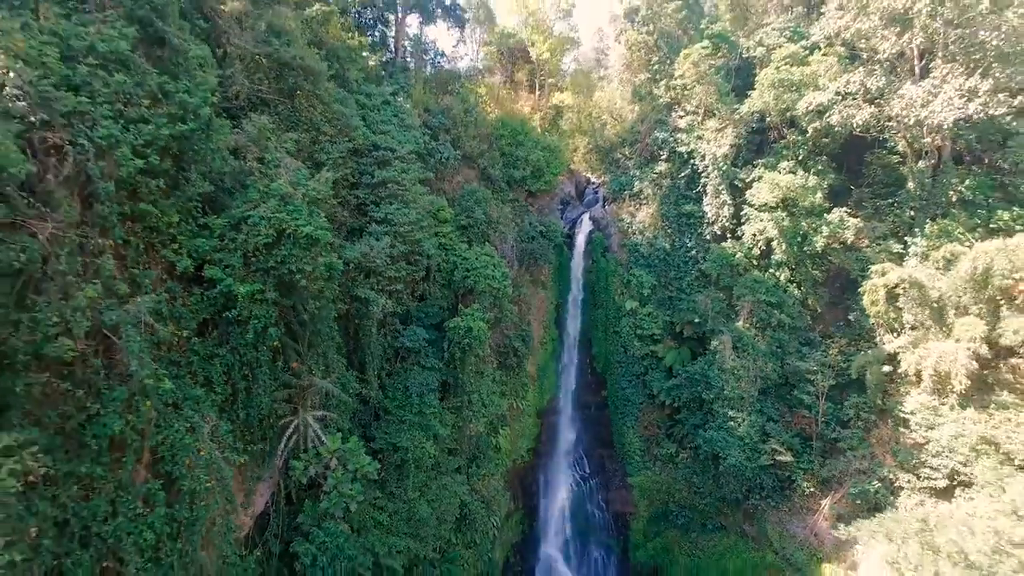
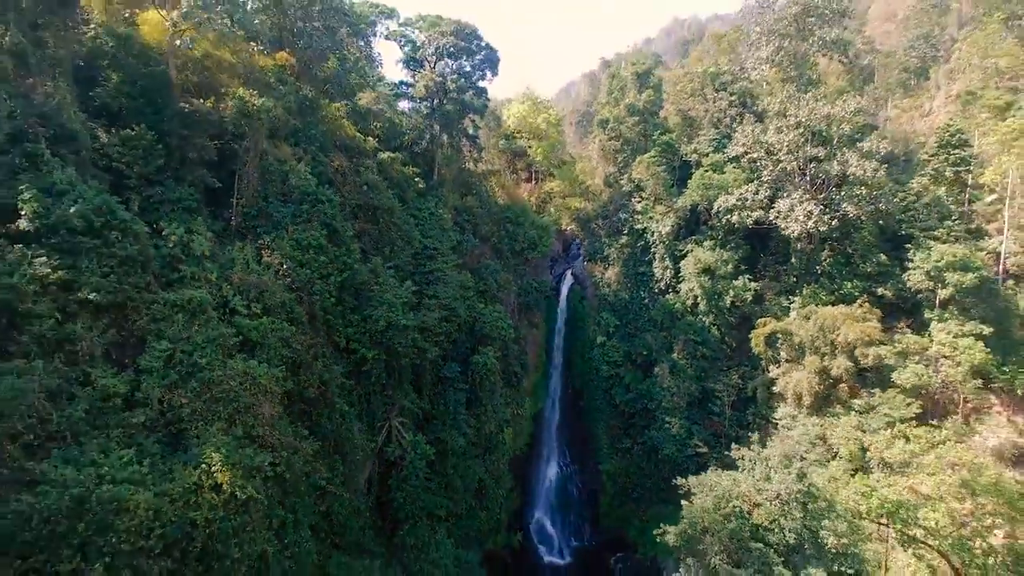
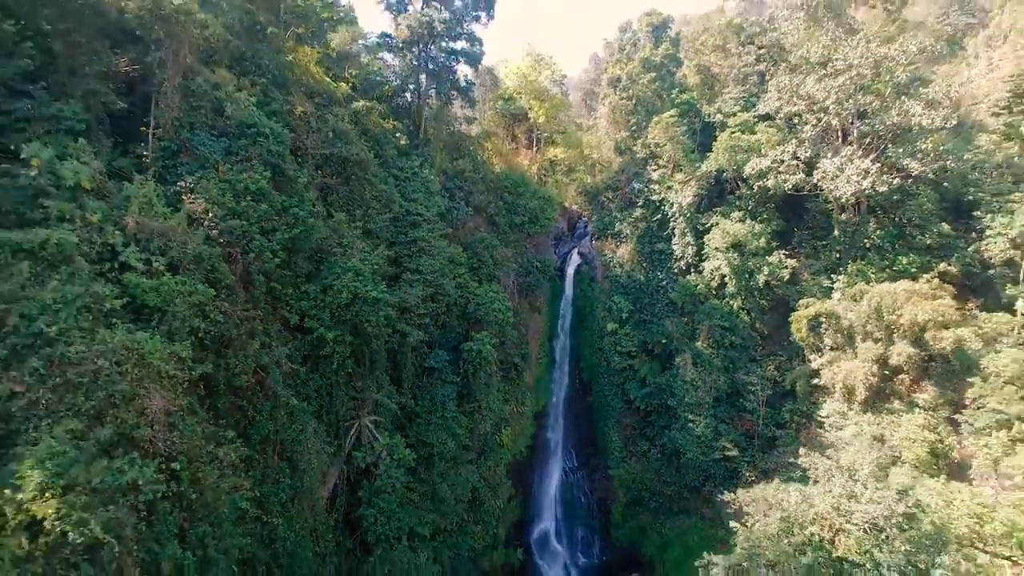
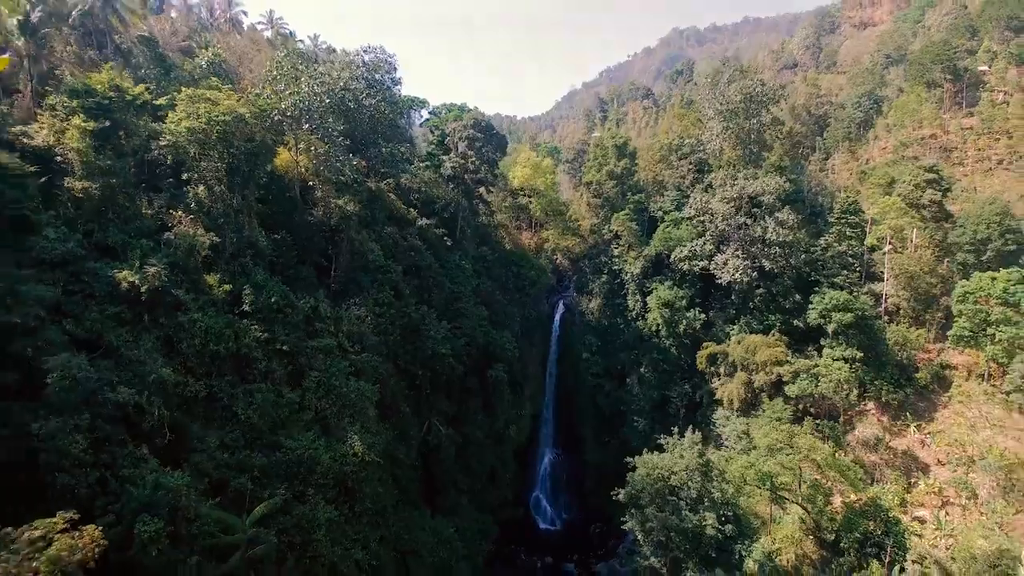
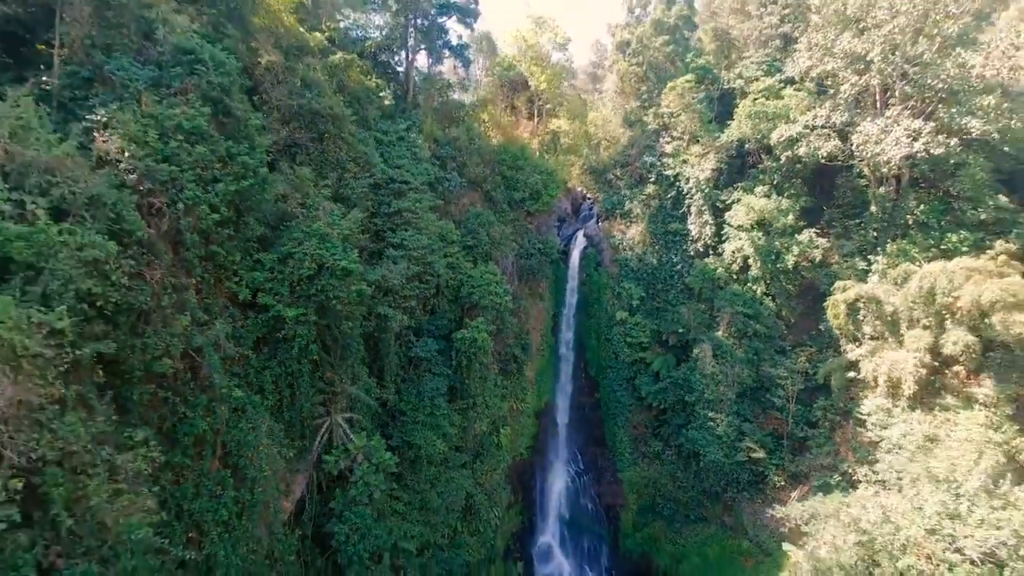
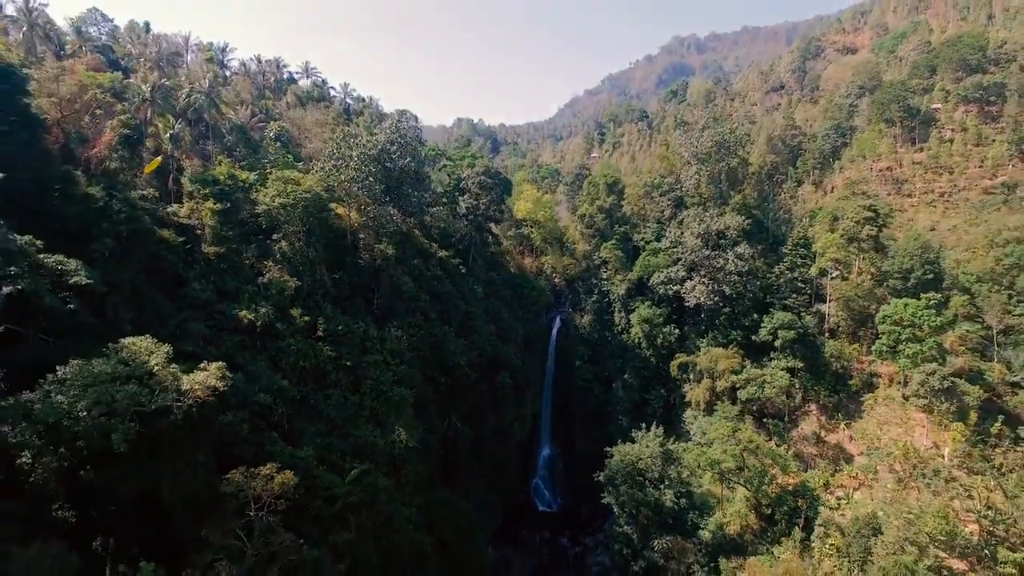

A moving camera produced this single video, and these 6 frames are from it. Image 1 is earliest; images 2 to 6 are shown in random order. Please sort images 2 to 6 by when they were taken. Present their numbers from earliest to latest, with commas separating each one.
5, 3, 2, 4, 6
